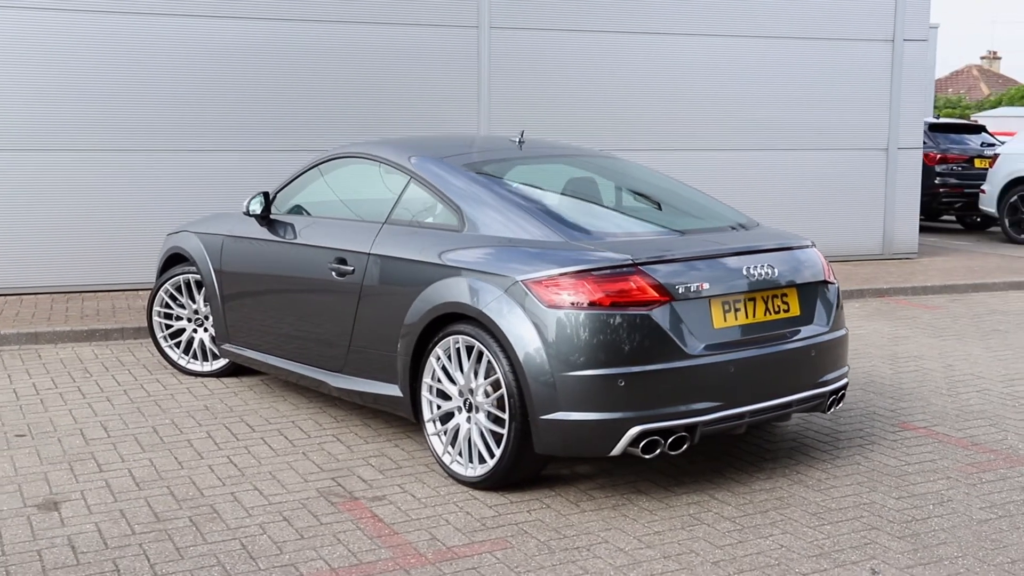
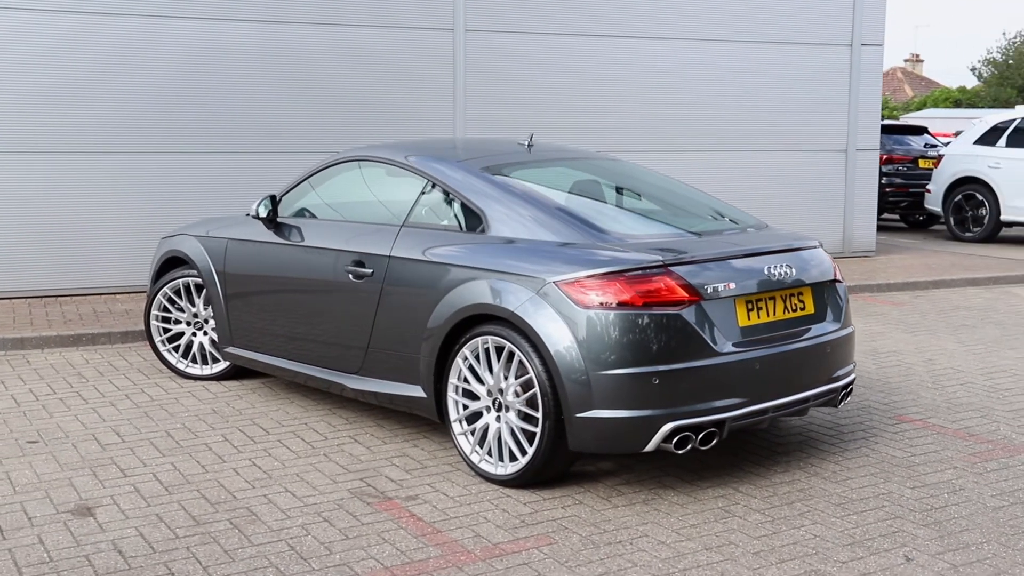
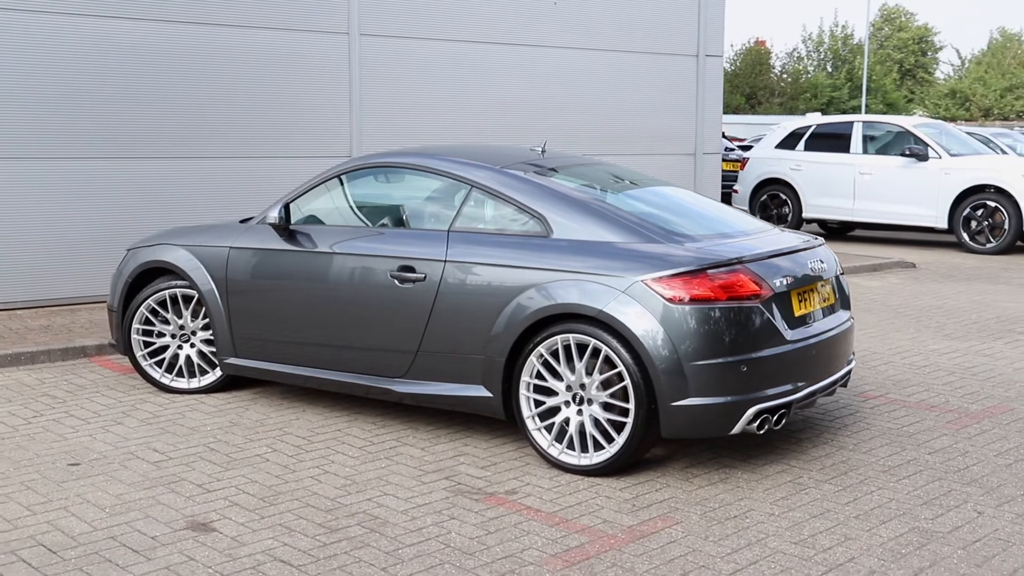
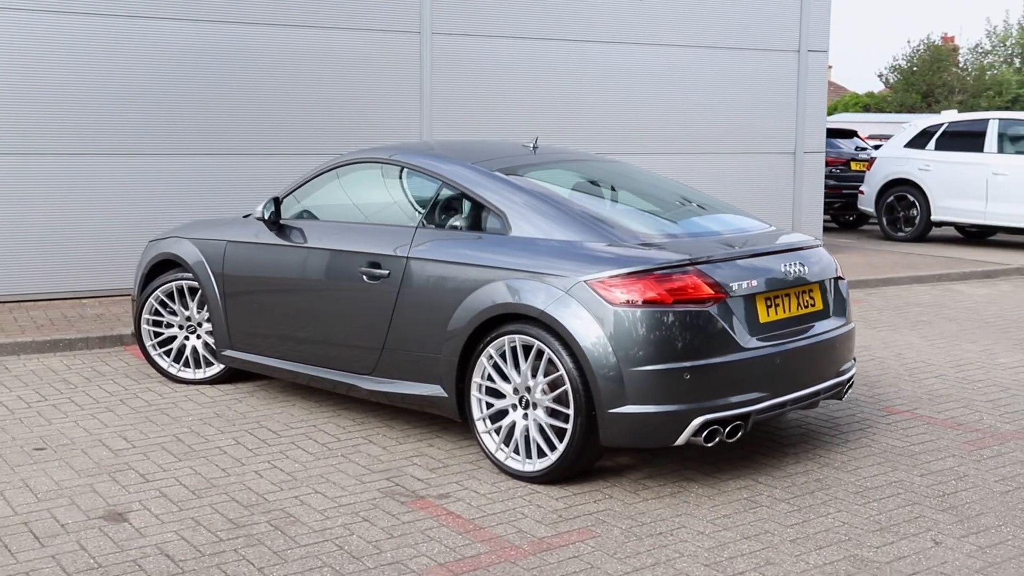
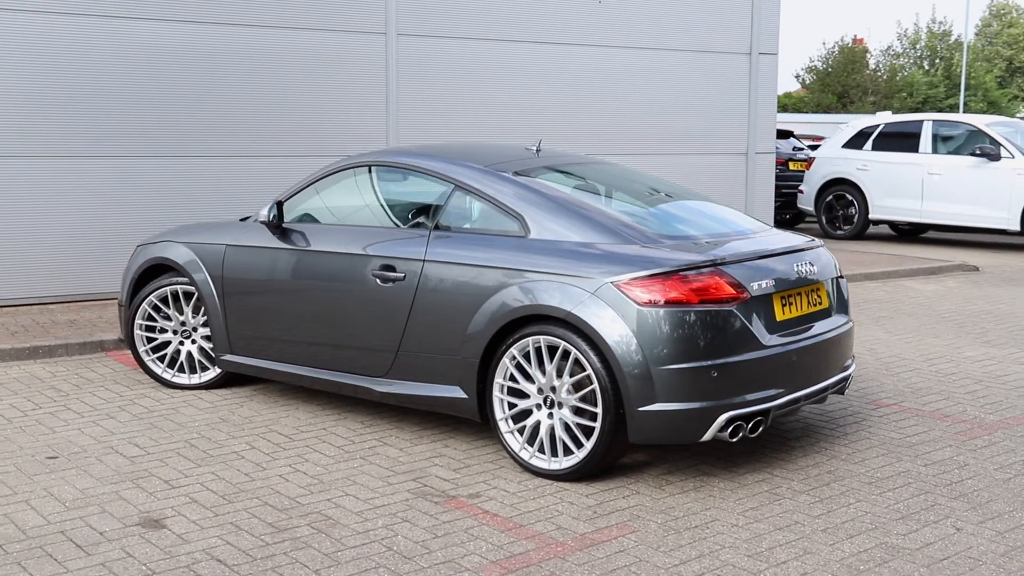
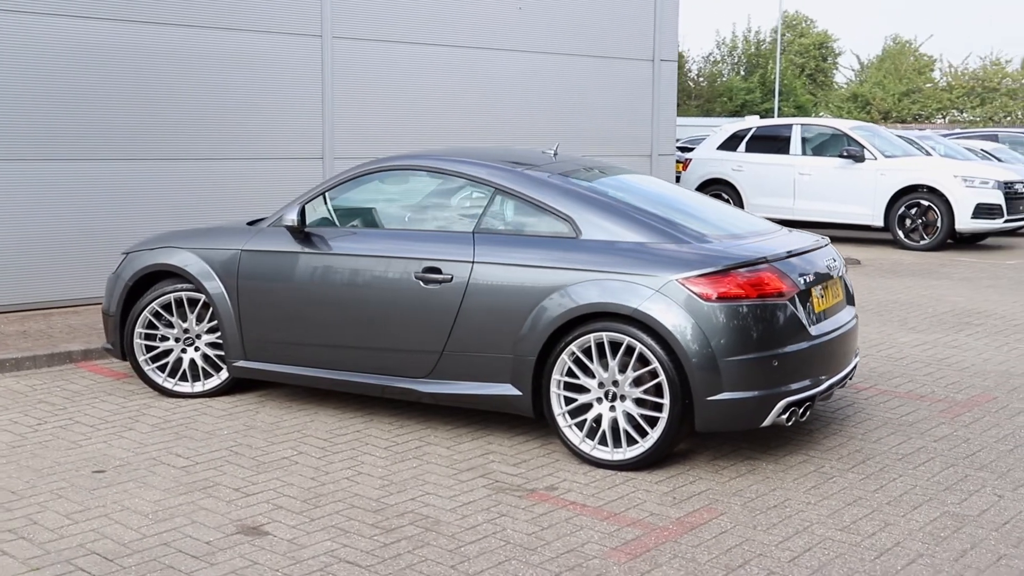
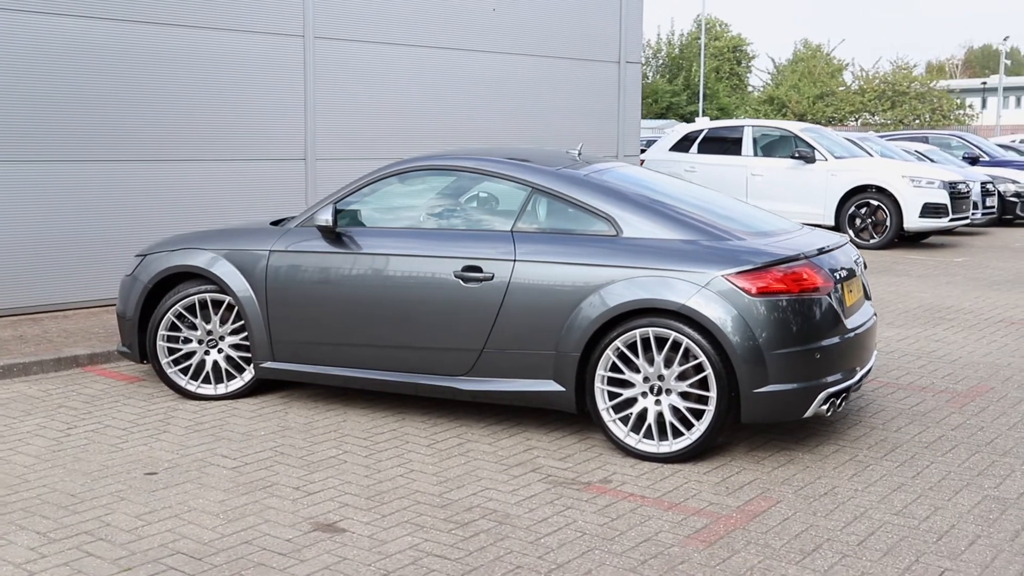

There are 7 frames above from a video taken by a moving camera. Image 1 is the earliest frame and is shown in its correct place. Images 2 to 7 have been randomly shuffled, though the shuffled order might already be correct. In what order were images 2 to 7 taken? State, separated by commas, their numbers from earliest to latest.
2, 4, 5, 3, 6, 7
